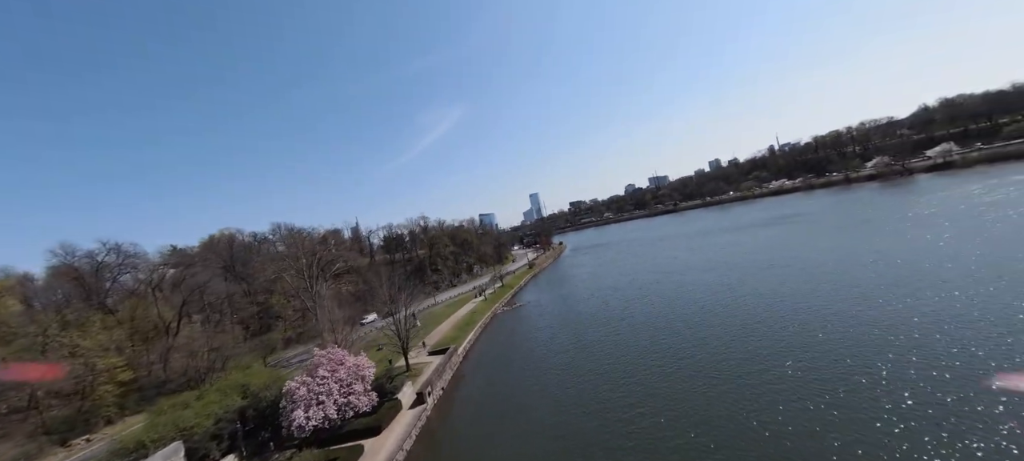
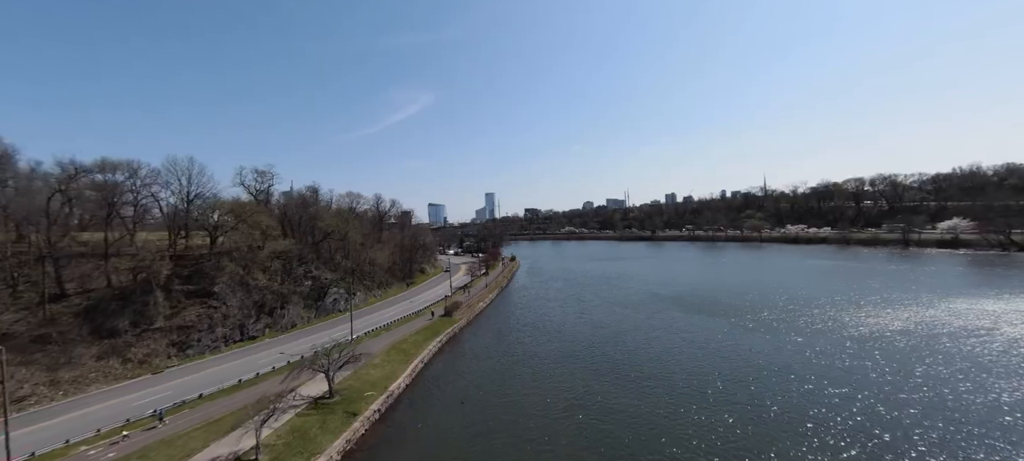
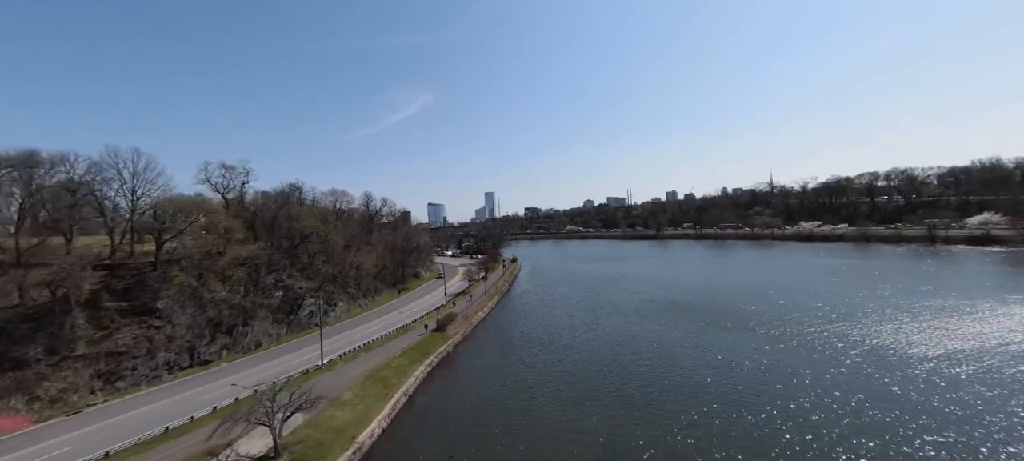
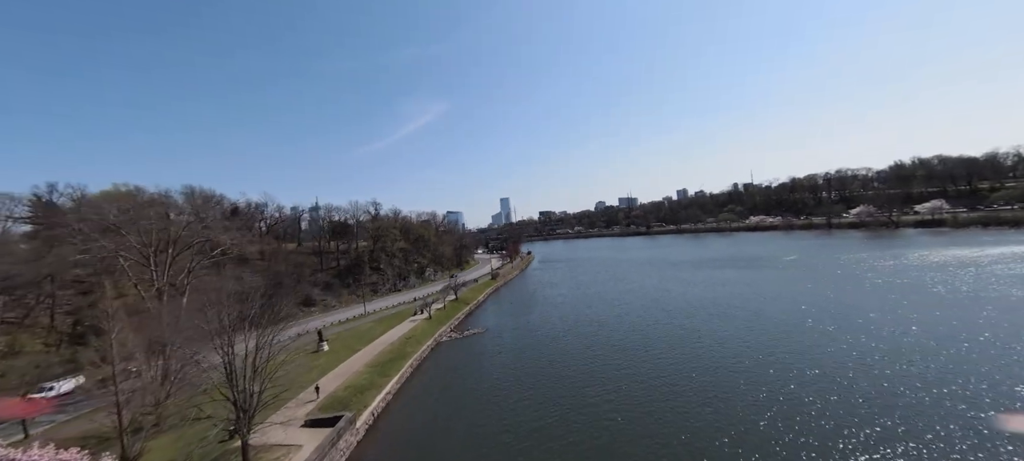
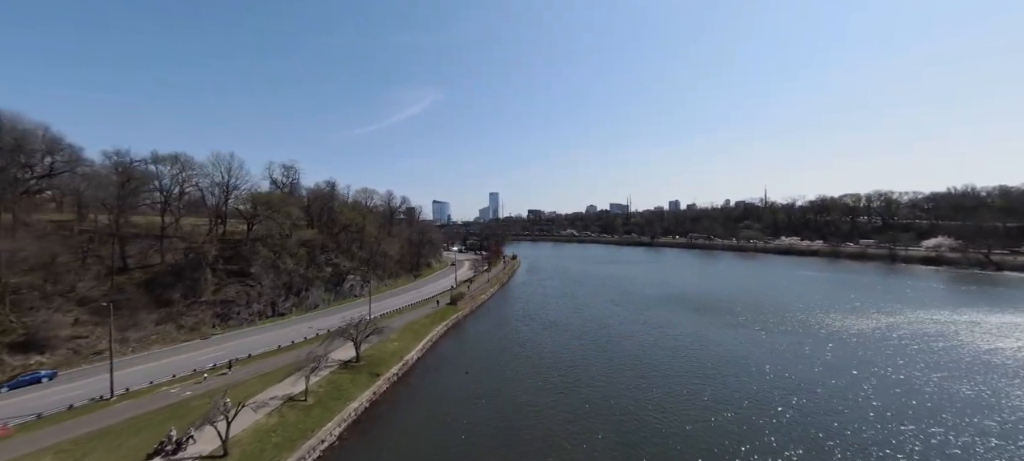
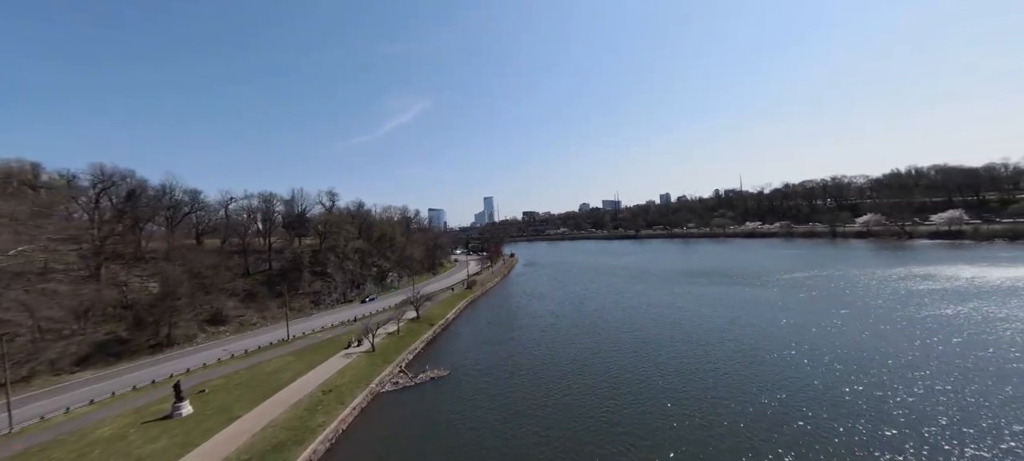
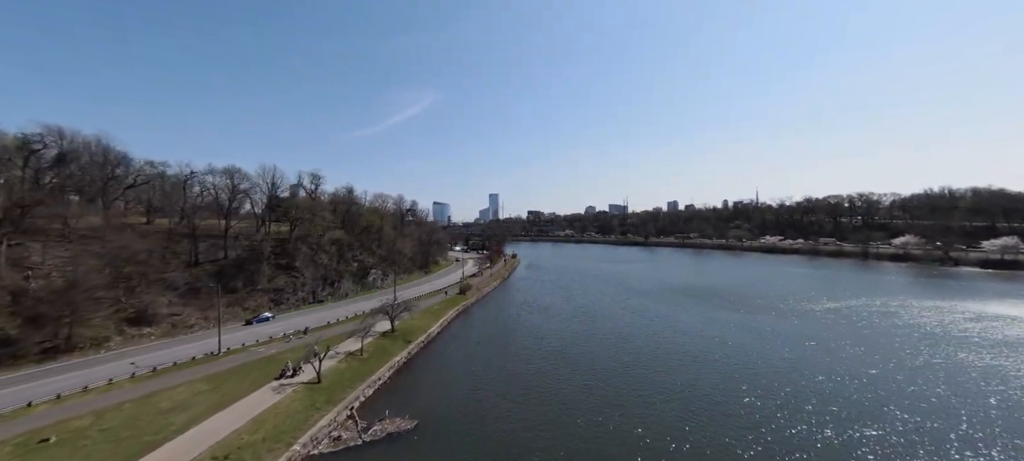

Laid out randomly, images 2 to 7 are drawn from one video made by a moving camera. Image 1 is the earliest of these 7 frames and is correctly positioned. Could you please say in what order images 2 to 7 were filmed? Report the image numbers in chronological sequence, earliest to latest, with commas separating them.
4, 6, 7, 5, 2, 3
